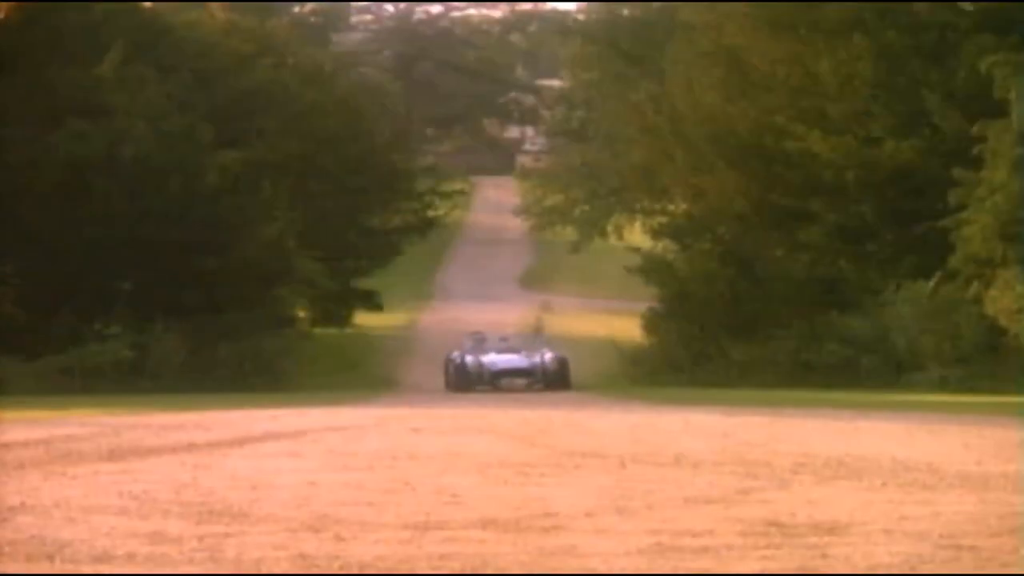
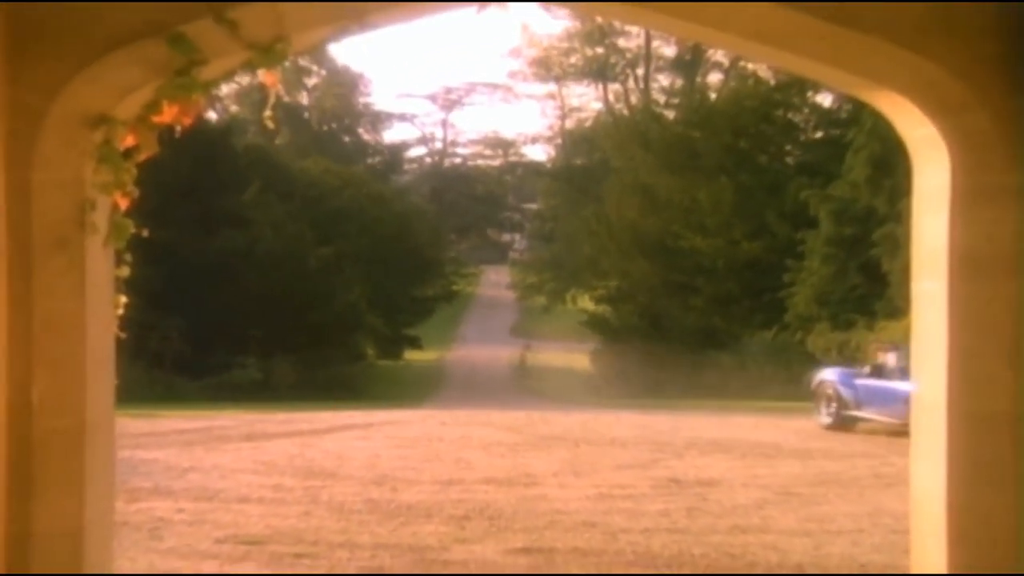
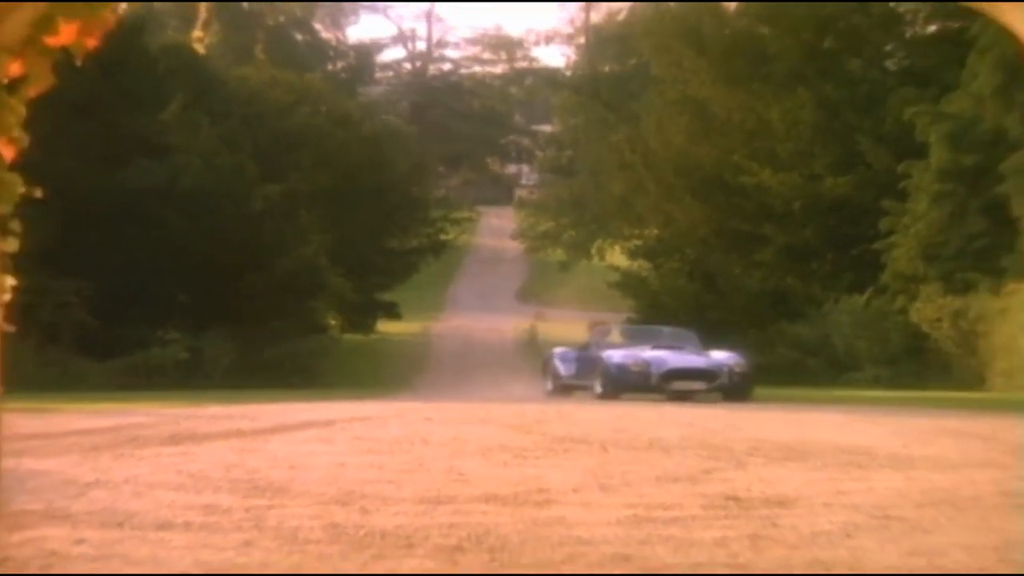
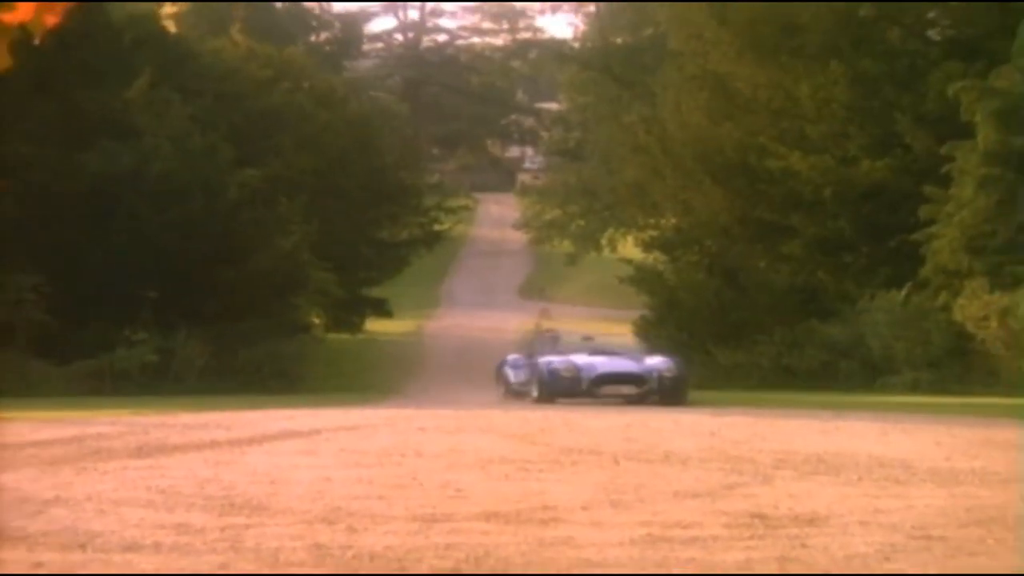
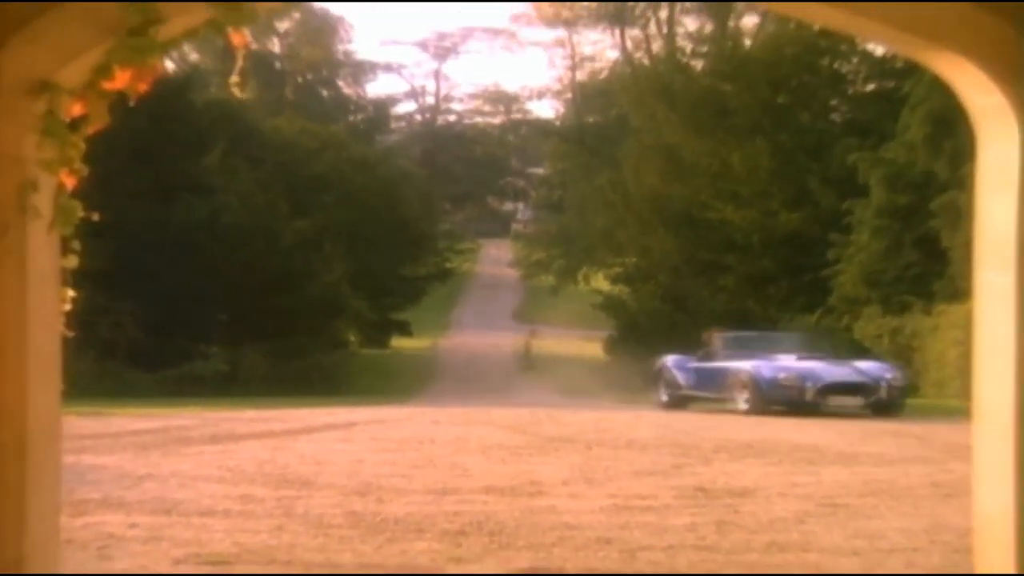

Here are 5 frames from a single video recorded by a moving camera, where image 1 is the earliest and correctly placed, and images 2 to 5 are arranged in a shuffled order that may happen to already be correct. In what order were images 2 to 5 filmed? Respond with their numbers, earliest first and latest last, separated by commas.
4, 3, 5, 2
